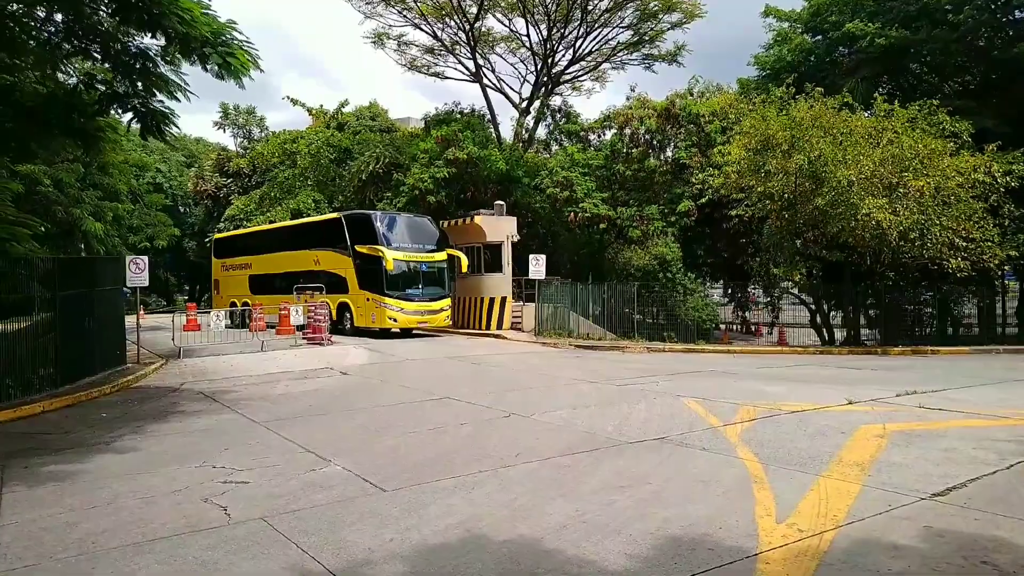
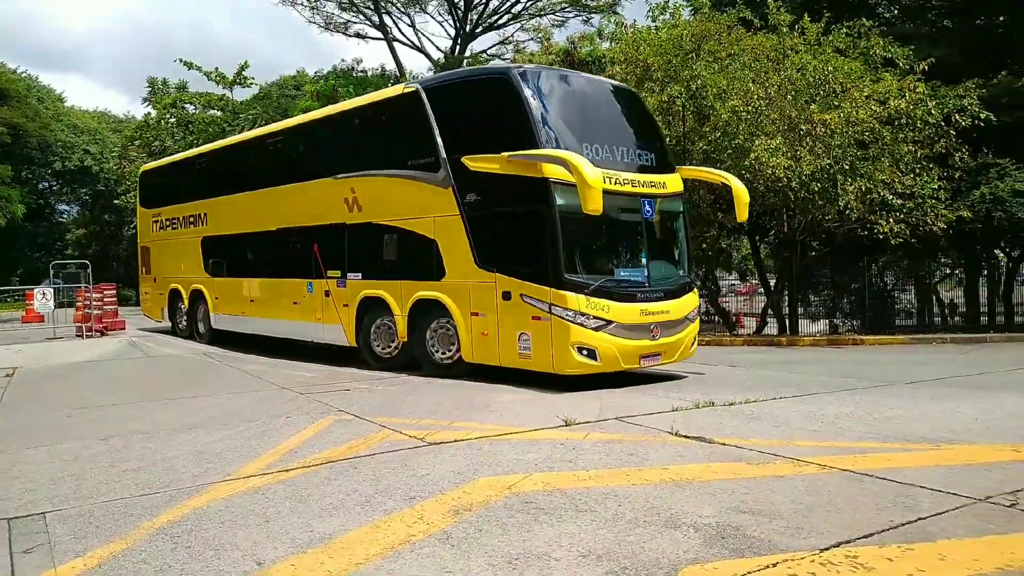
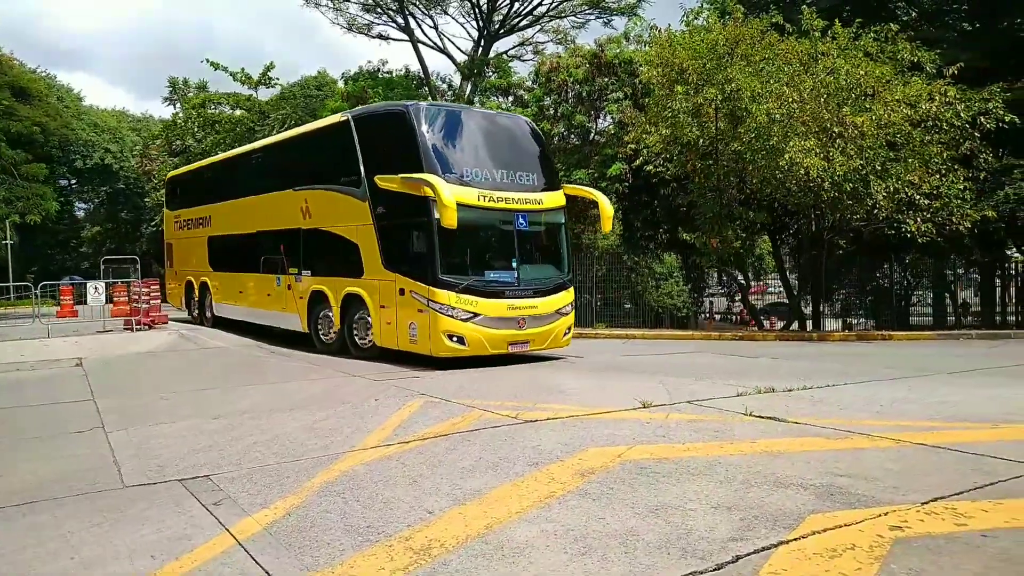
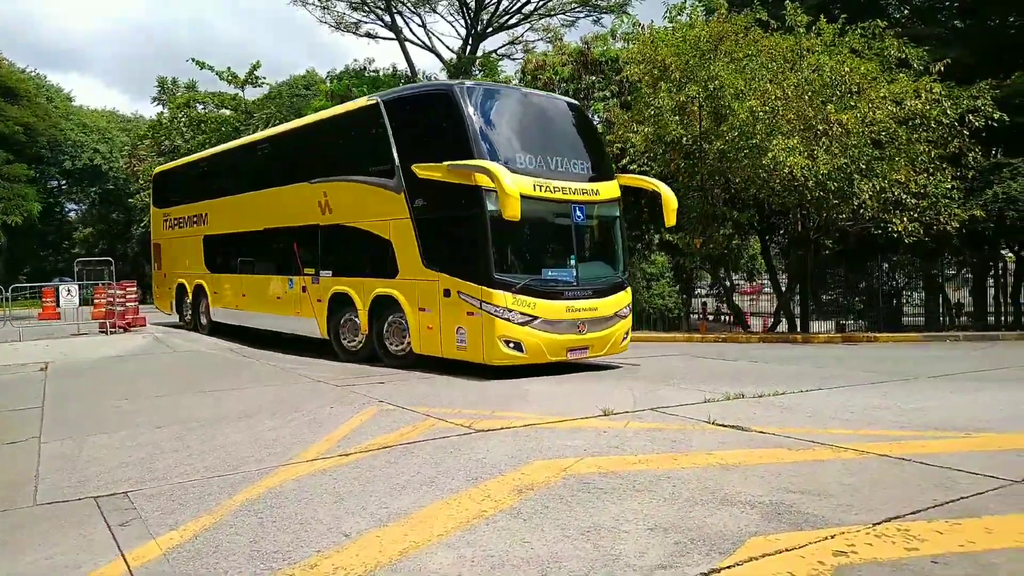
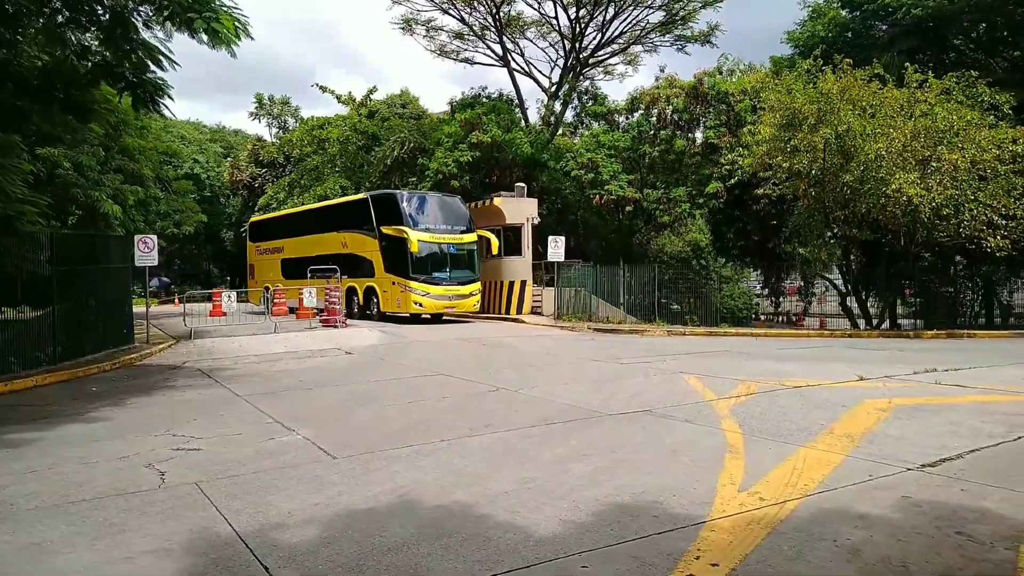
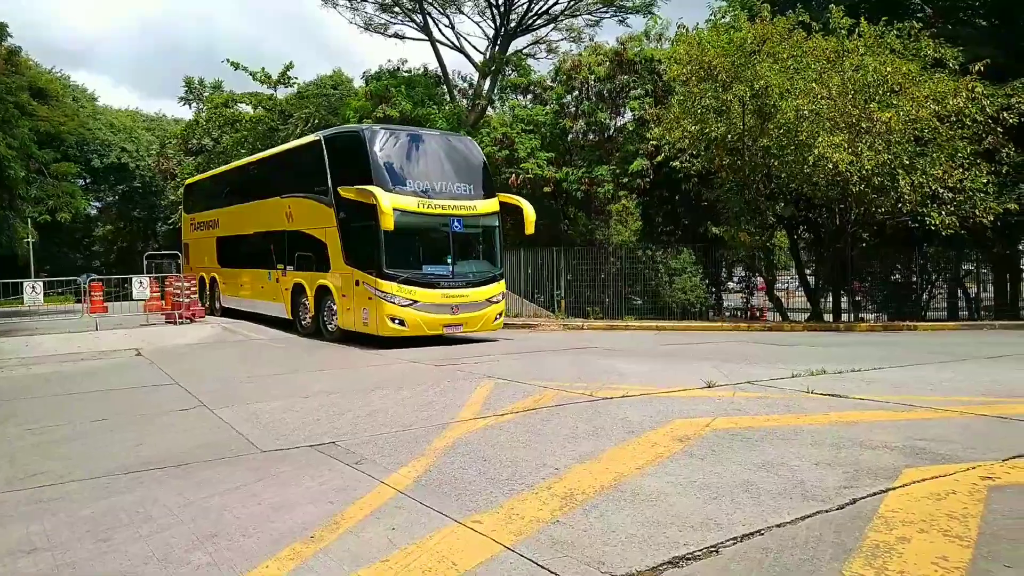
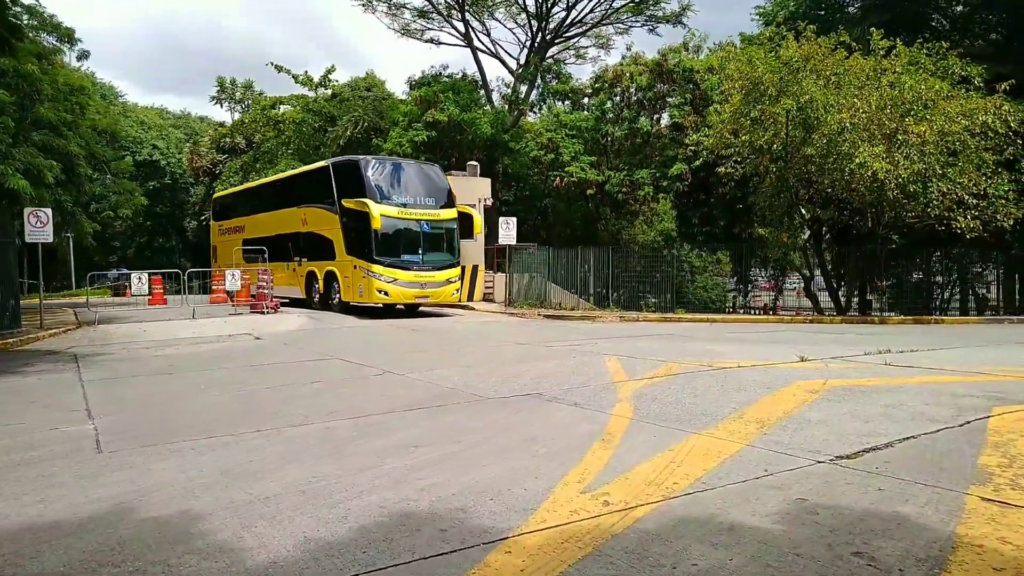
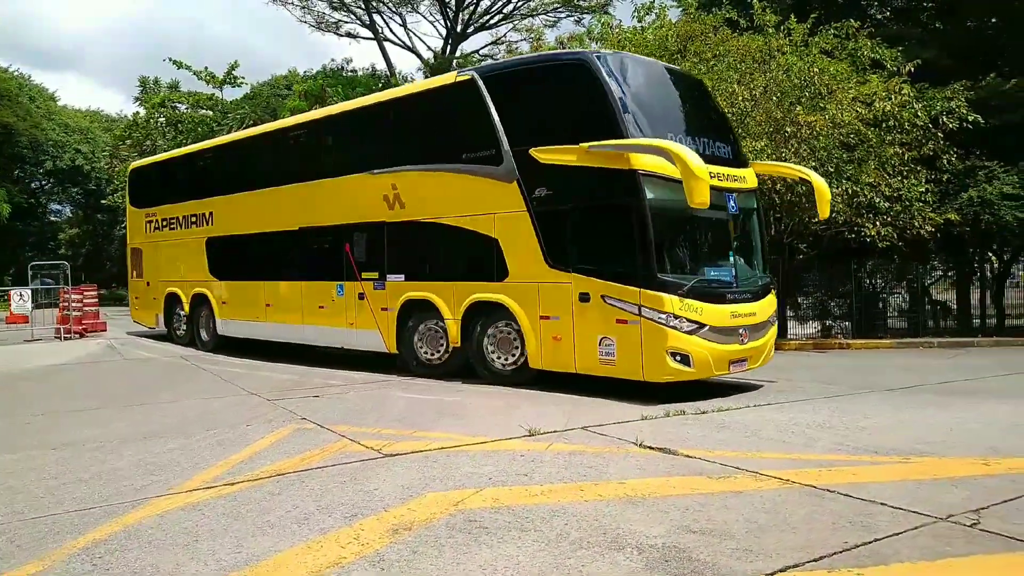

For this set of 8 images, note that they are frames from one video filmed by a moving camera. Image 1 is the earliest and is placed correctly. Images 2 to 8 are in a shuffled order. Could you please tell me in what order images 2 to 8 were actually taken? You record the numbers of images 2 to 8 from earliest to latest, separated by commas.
5, 7, 6, 3, 4, 2, 8
